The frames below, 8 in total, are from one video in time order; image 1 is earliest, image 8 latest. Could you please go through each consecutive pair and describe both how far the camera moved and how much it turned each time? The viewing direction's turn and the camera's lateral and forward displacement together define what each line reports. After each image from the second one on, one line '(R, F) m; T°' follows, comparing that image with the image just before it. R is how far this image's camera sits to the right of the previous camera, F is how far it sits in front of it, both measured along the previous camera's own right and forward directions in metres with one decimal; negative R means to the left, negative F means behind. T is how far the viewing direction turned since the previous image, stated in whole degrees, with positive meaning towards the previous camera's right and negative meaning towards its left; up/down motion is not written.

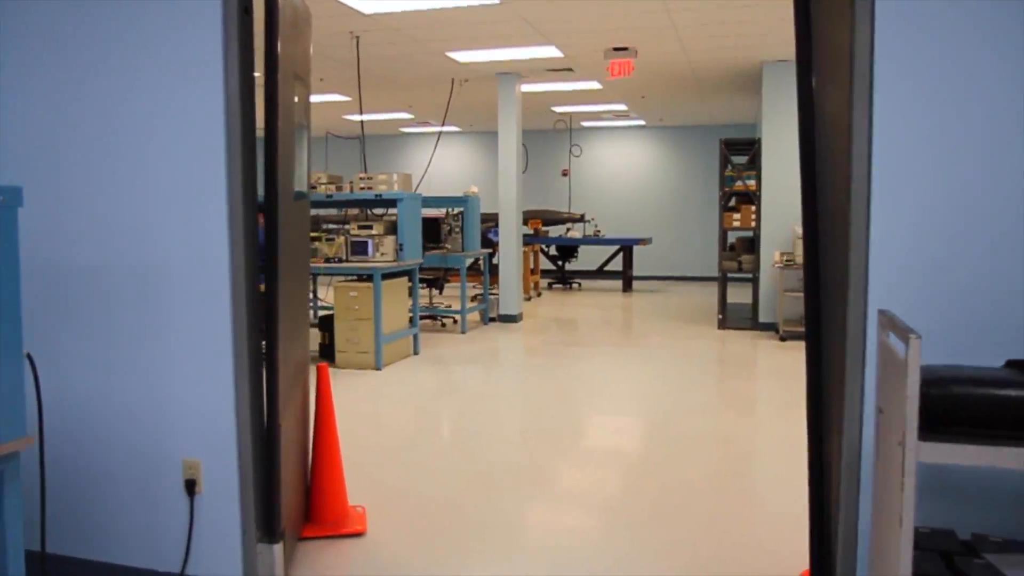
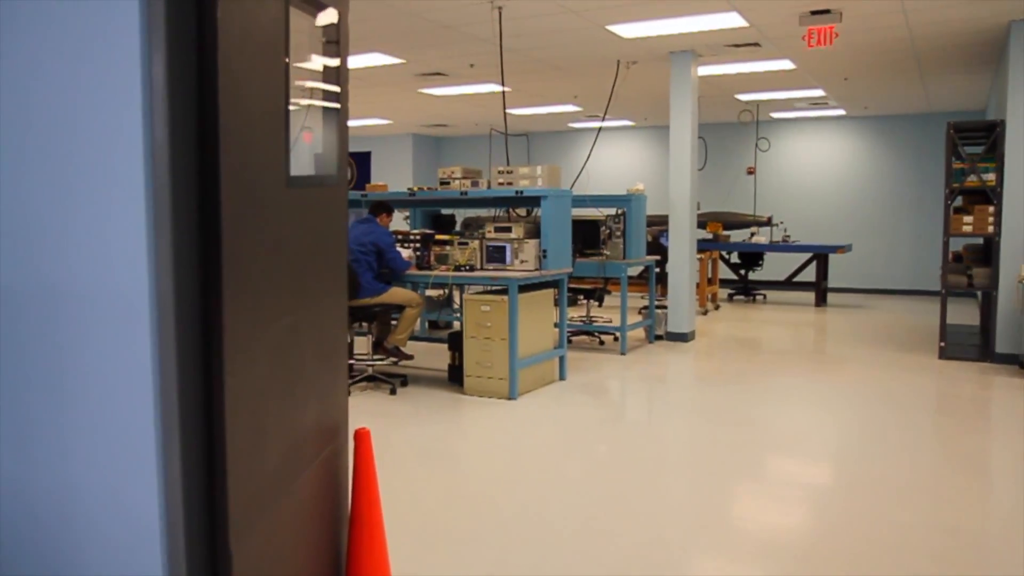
(+0.1, +1.0) m; -11°
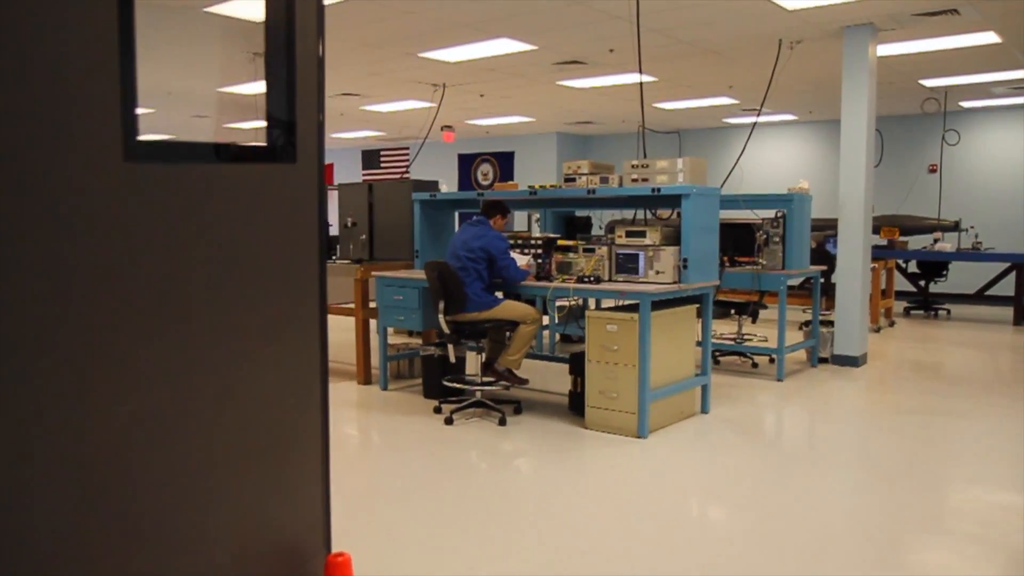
(+0.1, +0.8) m; -10°
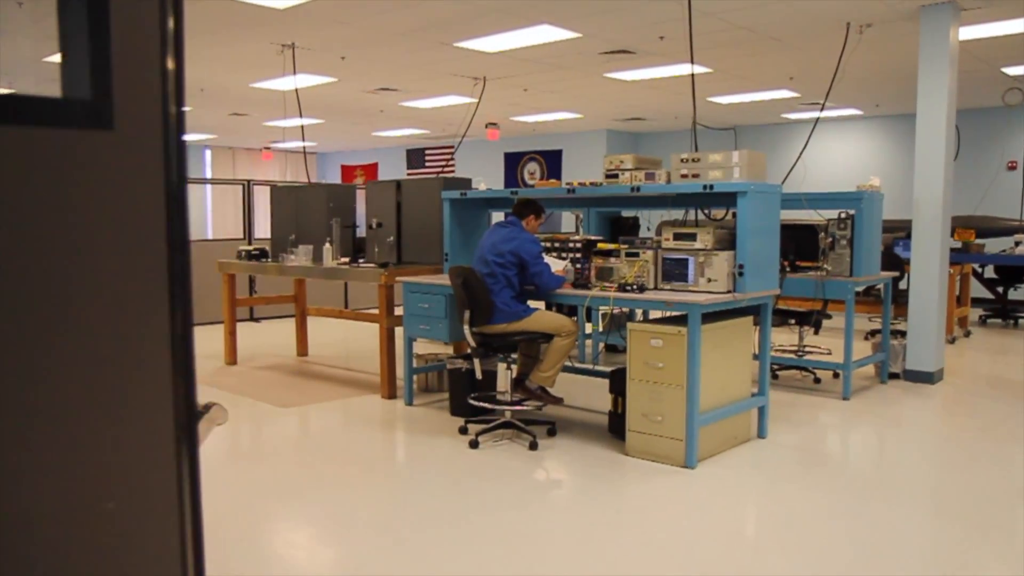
(+0.1, +0.5) m; -3°
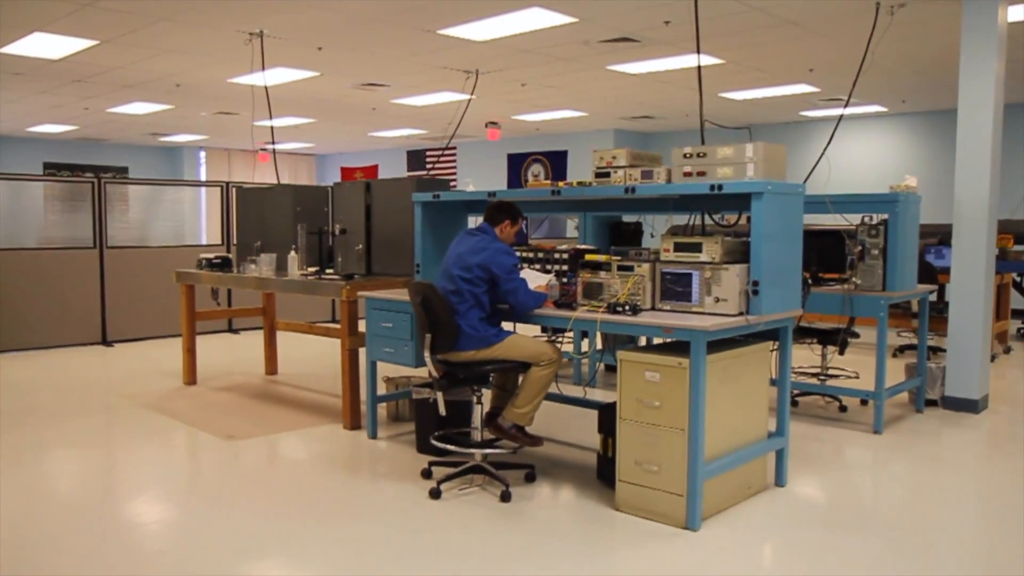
(+0.2, +0.6) m; -1°
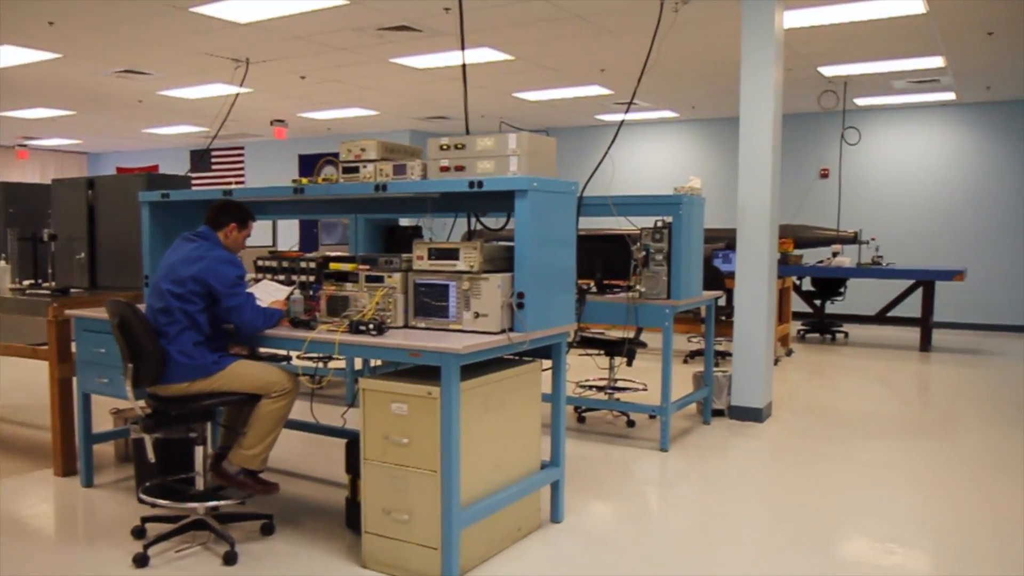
(+0.3, +0.5) m; +12°
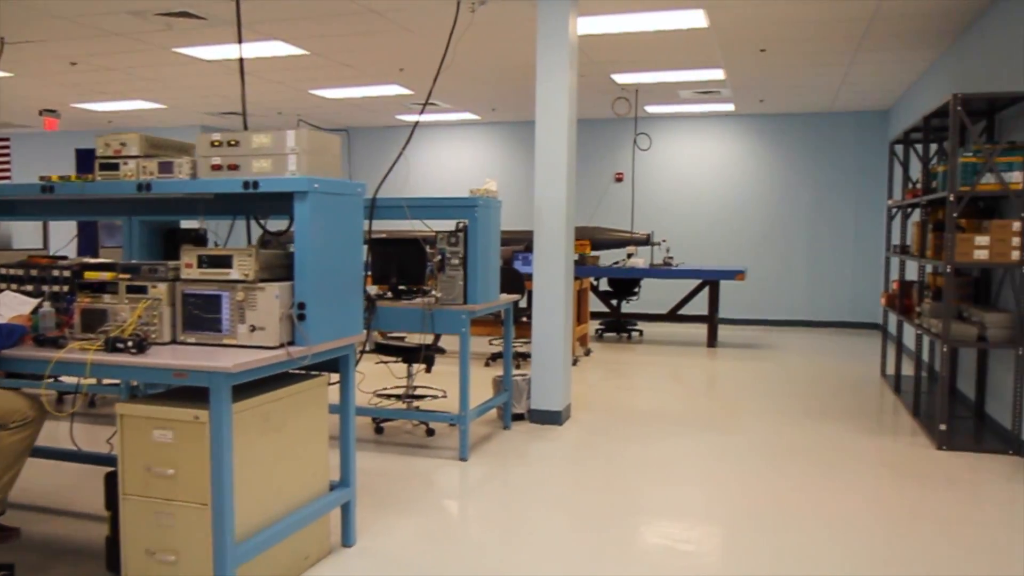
(+0.1, +0.1) m; +12°
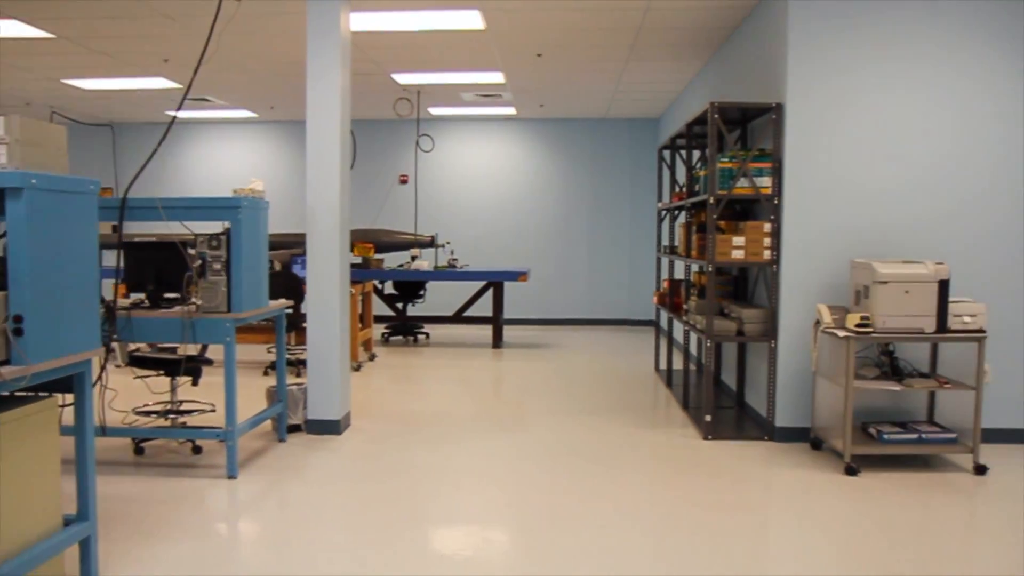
(+0.1, +0.1) m; +13°
